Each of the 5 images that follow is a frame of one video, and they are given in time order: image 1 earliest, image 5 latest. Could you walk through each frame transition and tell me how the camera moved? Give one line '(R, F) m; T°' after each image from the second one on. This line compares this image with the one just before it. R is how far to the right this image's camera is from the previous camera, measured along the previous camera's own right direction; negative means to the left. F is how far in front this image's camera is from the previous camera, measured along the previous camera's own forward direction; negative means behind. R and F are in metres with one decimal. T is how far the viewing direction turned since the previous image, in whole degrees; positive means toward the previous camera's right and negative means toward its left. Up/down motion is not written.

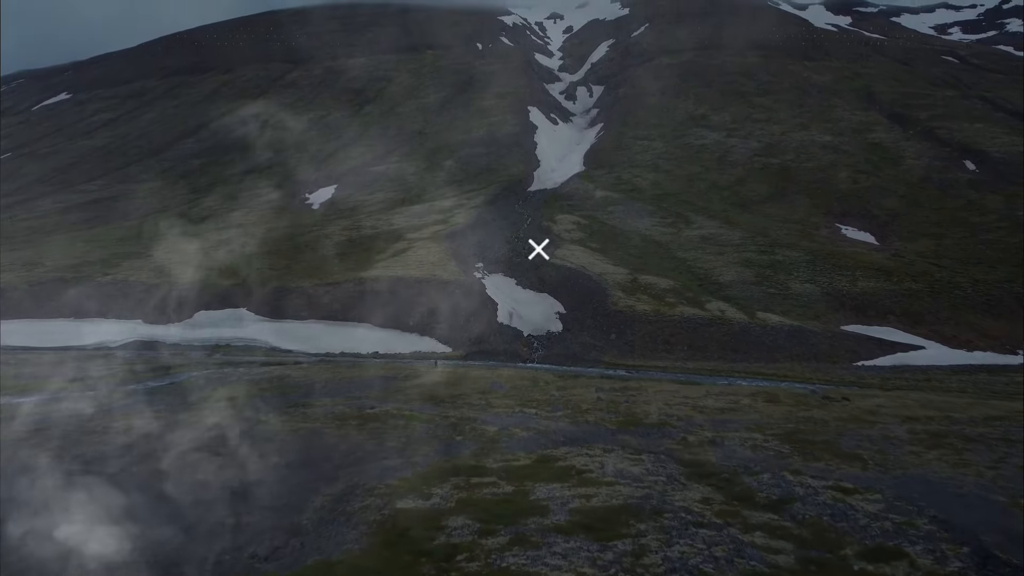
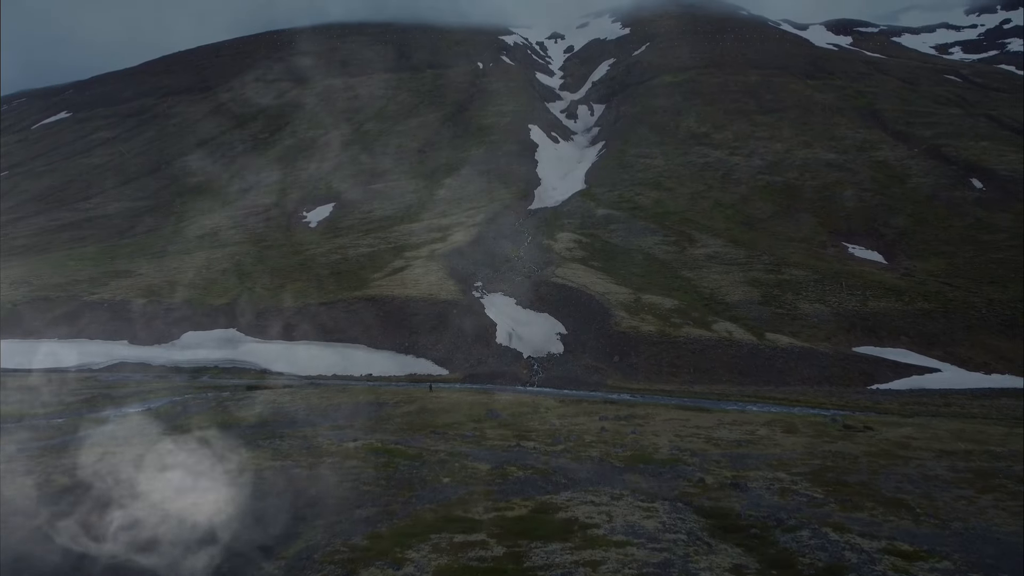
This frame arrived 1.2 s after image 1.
(+0.2, +1.9) m; 0°
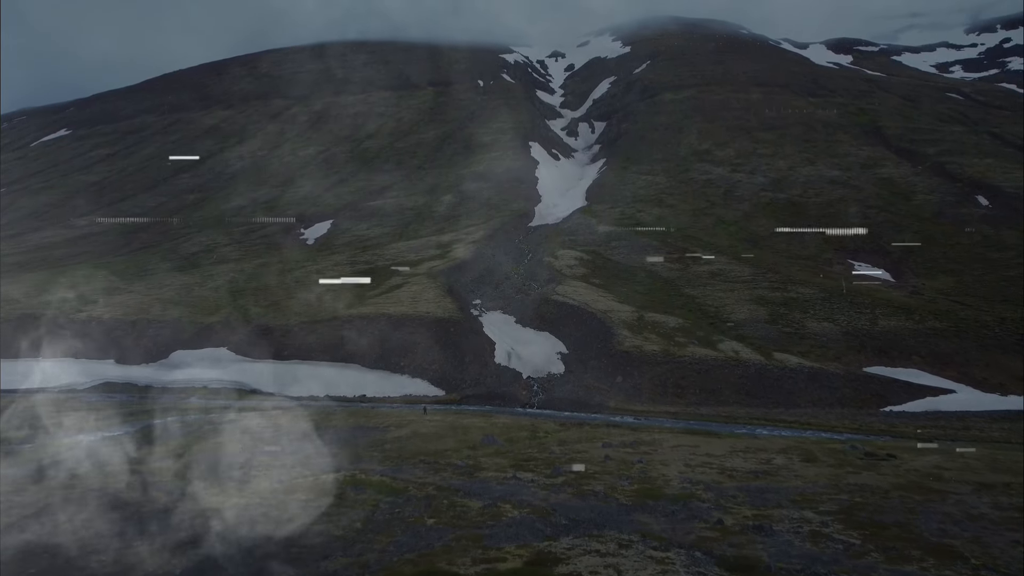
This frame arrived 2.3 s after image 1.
(+0.1, +1.7) m; 0°
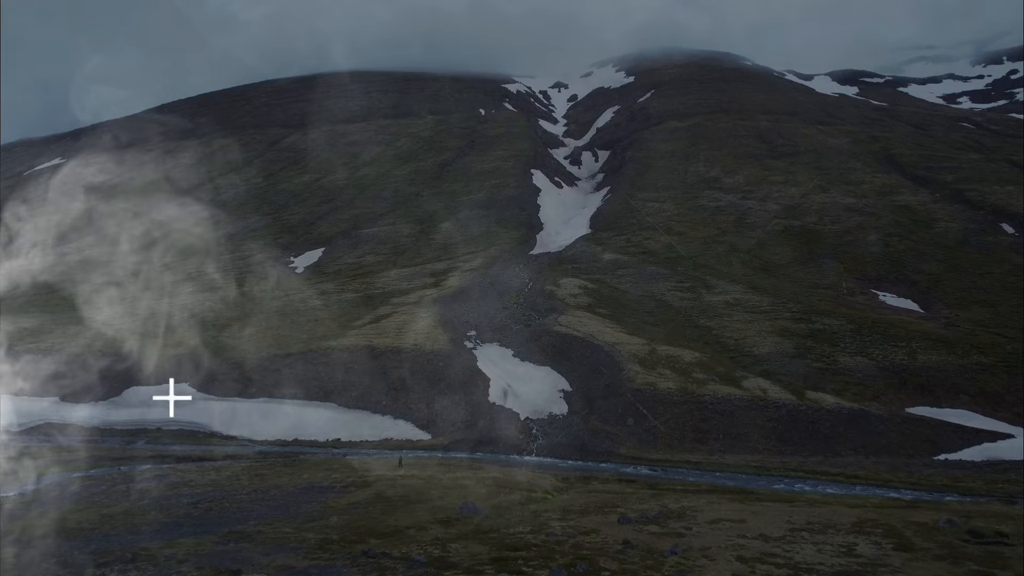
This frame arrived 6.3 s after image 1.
(+0.5, +5.9) m; 0°
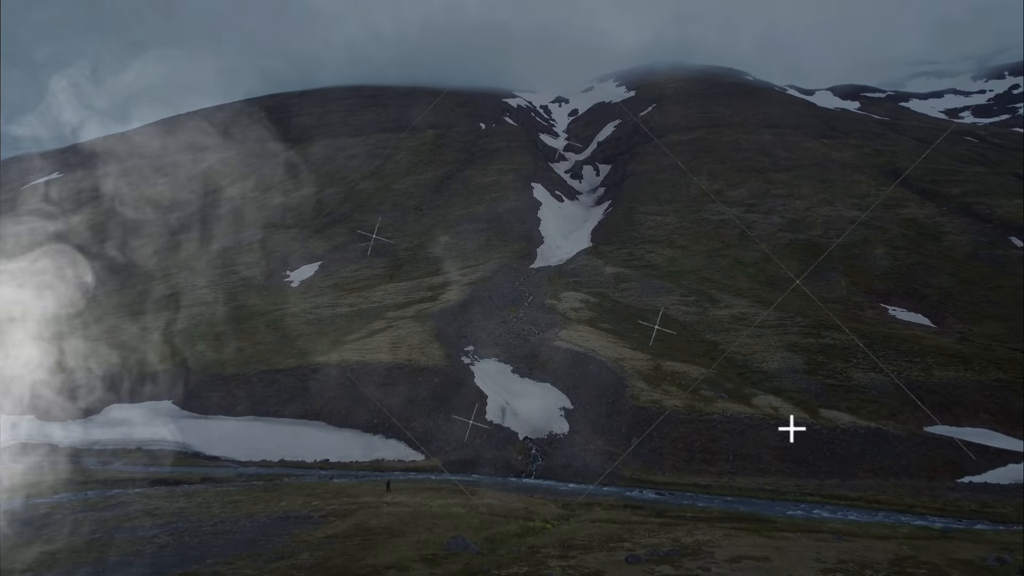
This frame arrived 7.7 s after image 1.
(+0.2, +2.1) m; 0°
